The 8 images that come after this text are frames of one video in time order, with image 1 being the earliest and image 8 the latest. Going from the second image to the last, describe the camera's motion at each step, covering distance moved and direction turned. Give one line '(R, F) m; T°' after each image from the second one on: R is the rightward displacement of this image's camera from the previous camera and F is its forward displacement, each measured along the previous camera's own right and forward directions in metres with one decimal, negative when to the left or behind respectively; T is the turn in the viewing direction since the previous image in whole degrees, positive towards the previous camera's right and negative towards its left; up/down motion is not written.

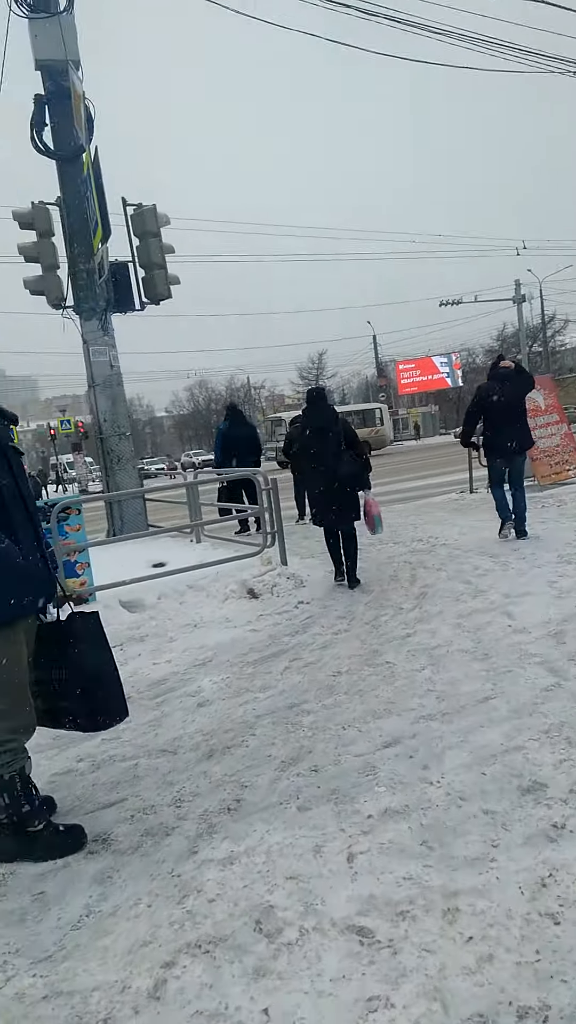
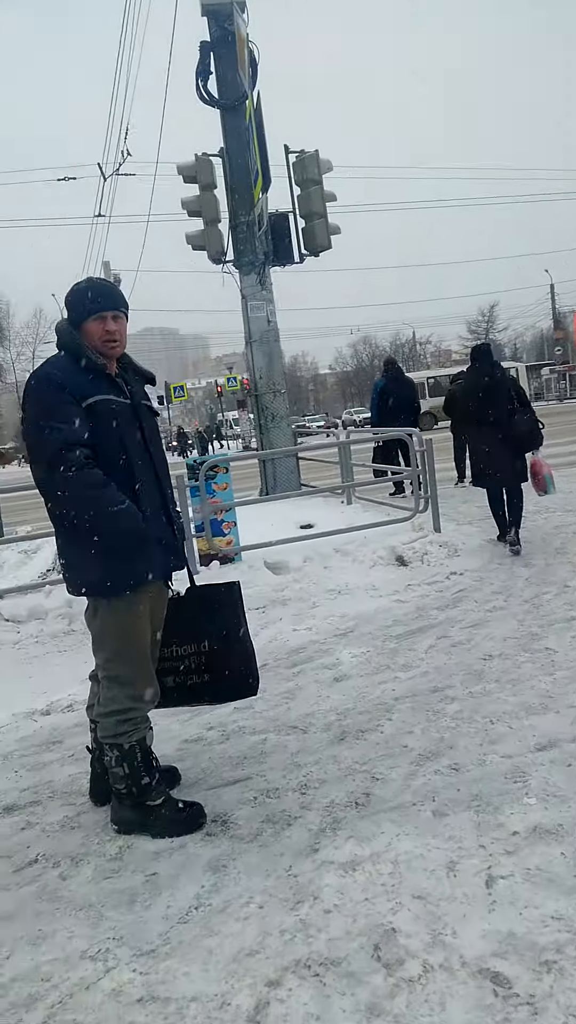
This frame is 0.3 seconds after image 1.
(+0.1, +0.3) m; -12°
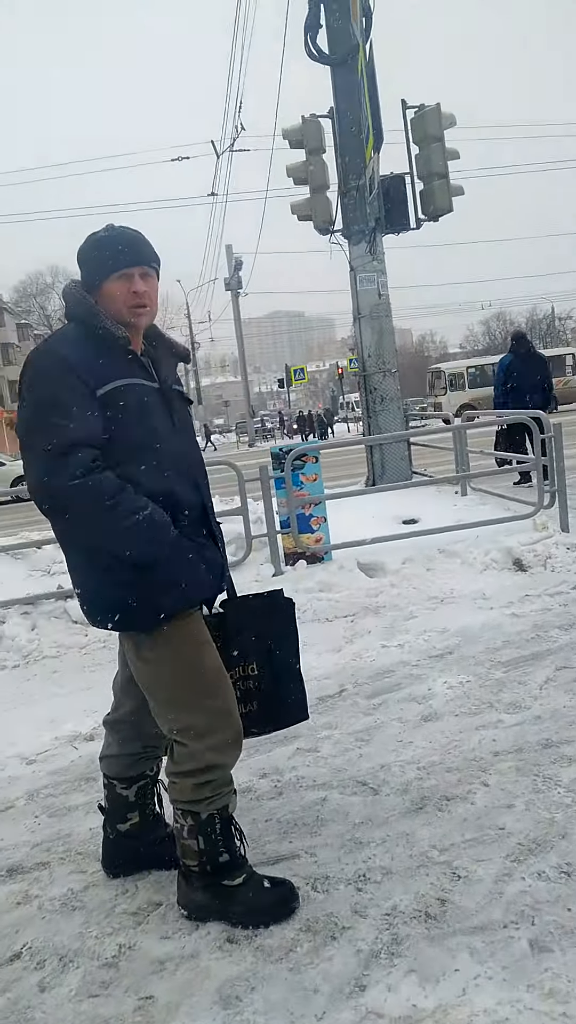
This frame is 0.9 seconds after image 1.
(+0.2, +0.7) m; -9°
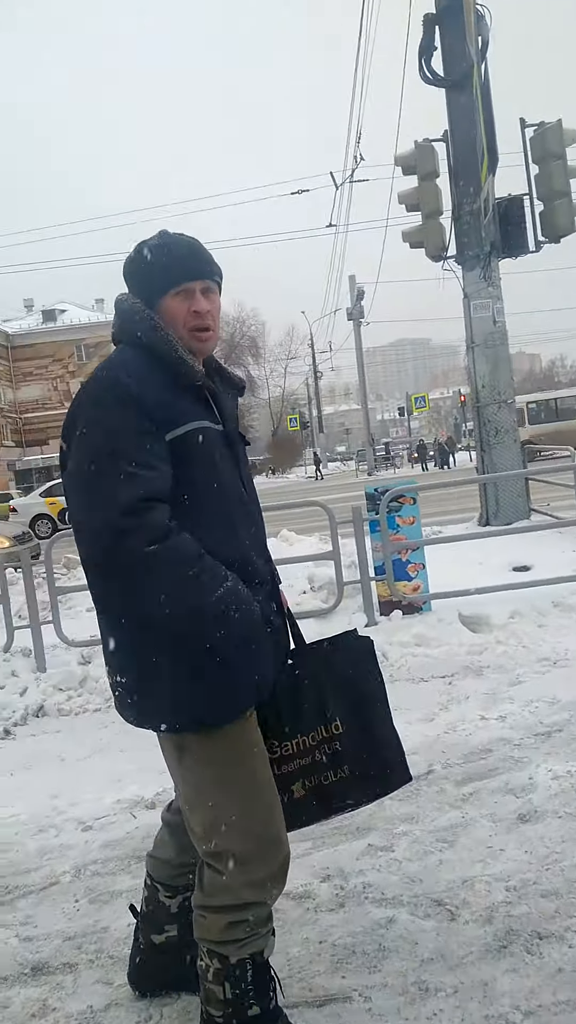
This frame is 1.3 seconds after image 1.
(+0.2, +0.4) m; -9°
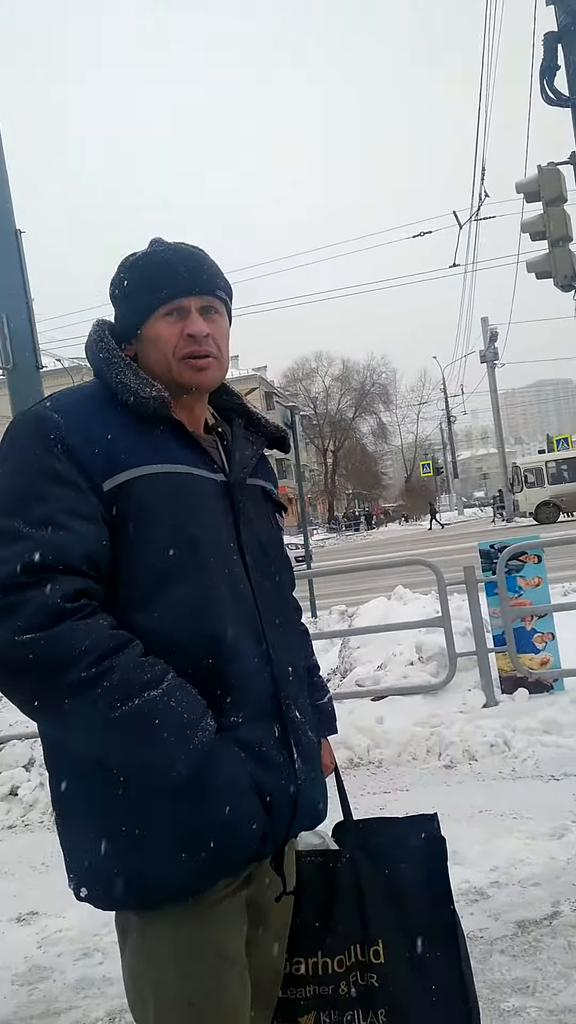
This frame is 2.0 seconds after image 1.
(+0.2, +0.6) m; -10°
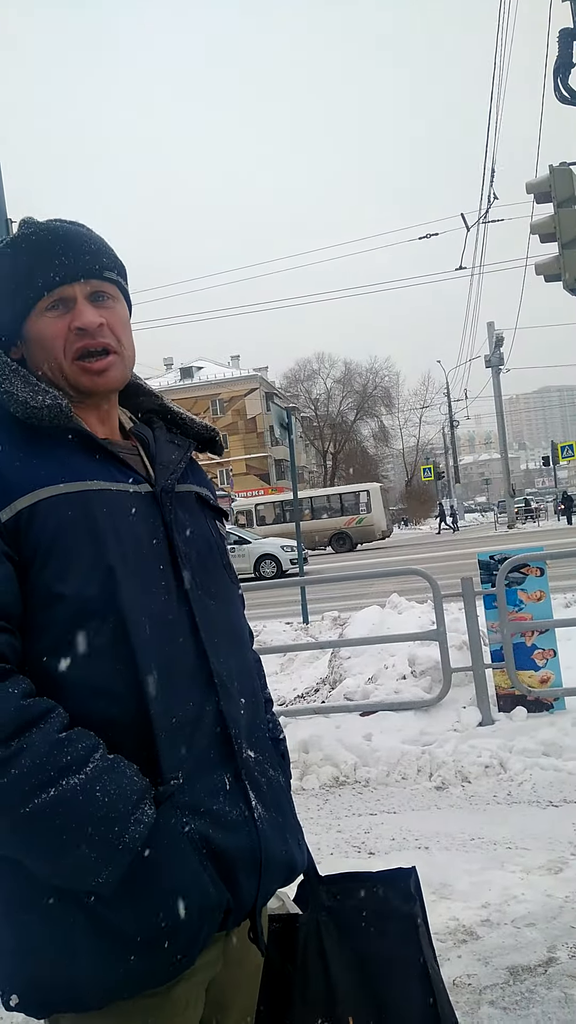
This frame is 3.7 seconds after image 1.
(+0.1, +0.2) m; 0°
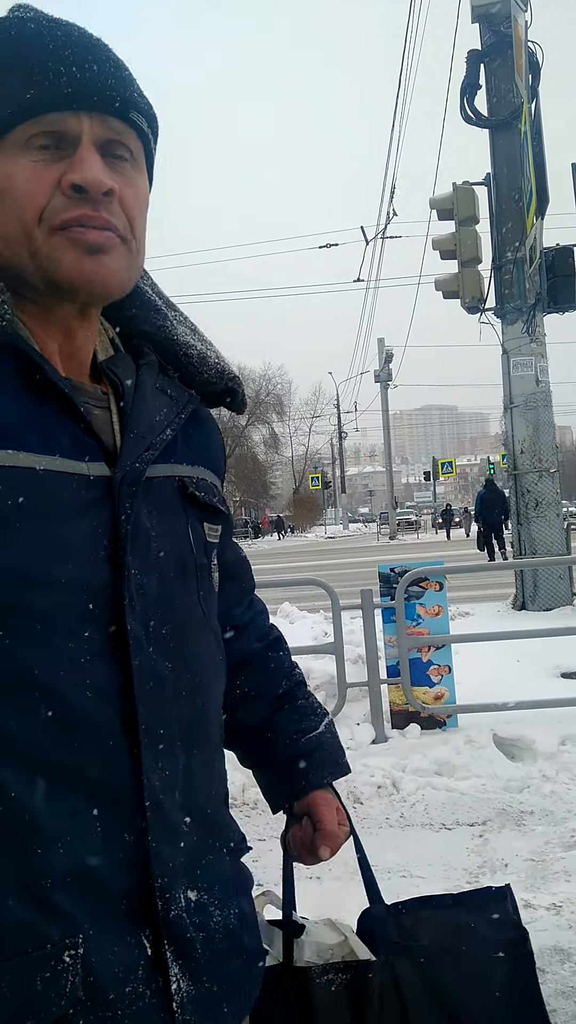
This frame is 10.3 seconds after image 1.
(0.0, +0.3) m; +9°
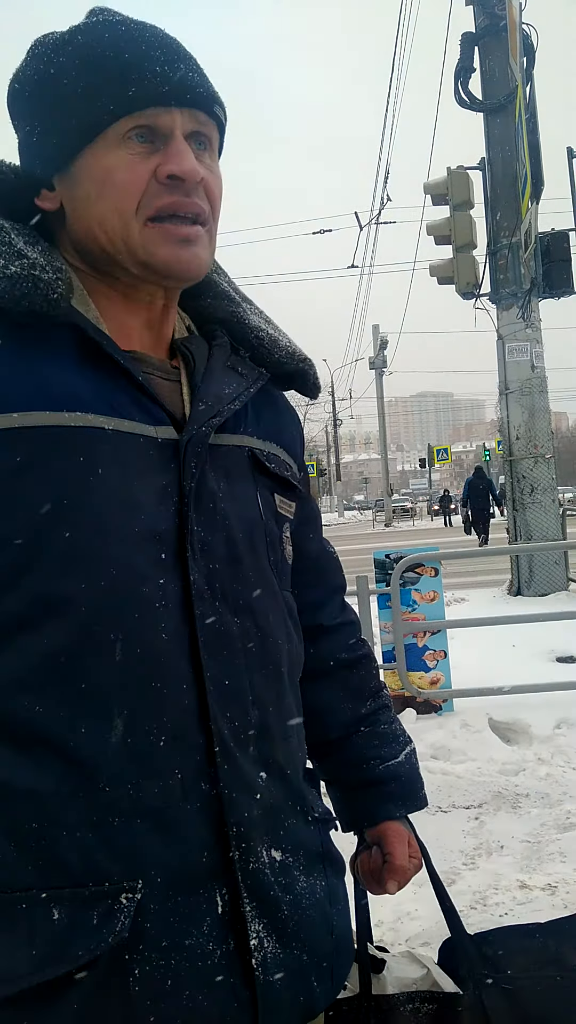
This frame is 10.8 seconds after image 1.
(0.0, 0.0) m; 0°
